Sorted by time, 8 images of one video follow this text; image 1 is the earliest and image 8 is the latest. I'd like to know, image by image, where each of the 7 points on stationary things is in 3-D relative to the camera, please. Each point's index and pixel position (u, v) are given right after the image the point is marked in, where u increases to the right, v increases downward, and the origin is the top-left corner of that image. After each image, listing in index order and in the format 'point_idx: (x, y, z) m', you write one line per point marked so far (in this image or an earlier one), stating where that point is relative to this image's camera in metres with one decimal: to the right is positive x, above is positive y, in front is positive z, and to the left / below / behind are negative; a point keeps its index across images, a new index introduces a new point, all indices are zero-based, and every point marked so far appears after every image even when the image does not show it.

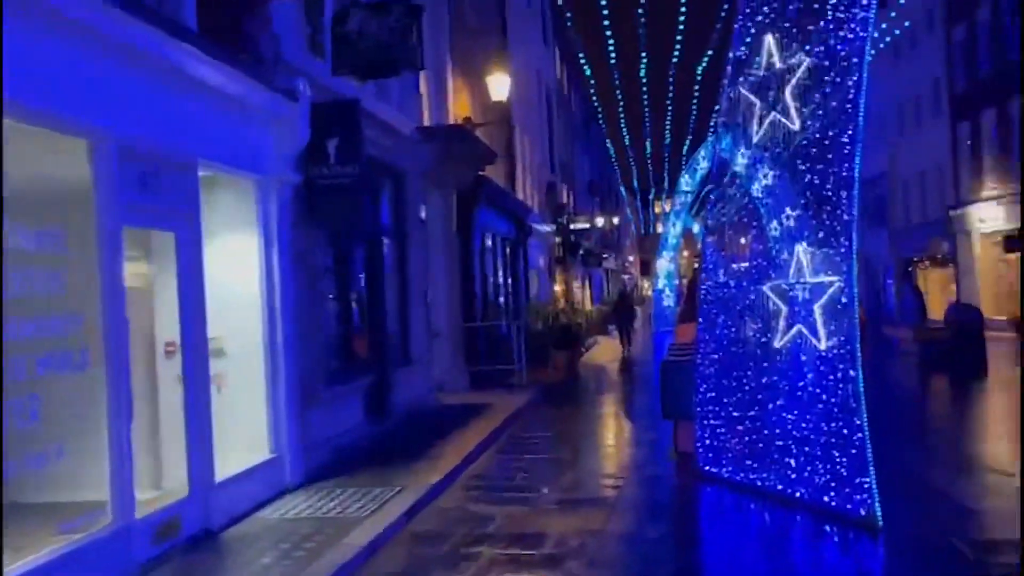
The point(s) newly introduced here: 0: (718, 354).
0: (+1.7, -0.5, +10.5) m
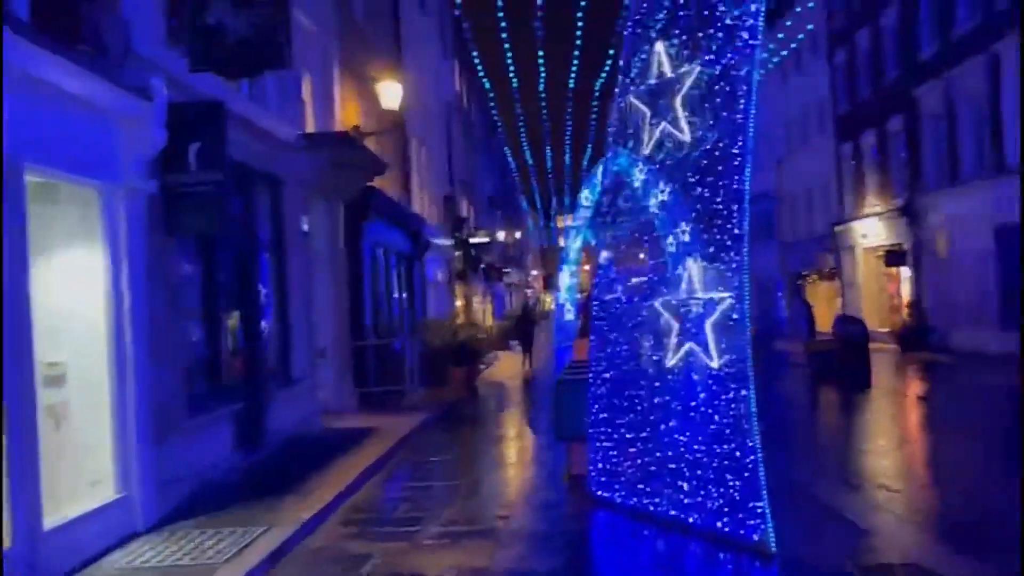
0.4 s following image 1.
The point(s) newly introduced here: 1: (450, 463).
0: (+0.8, -0.7, +9.7) m
1: (-0.7, -2.0, +13.5) m
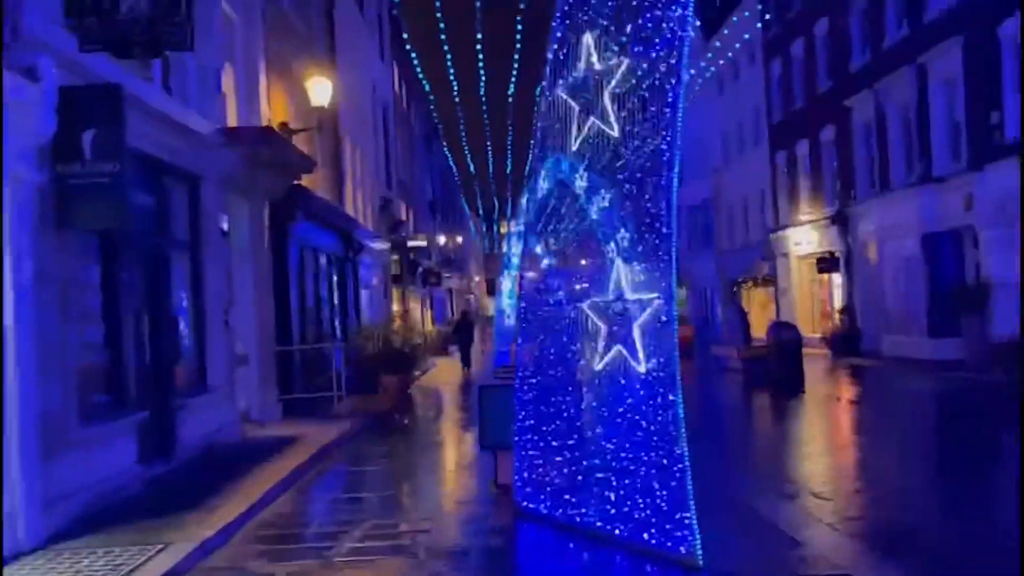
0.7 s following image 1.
0: (+0.2, -0.7, +9.5) m
1: (-1.5, -2.1, +13.3) m
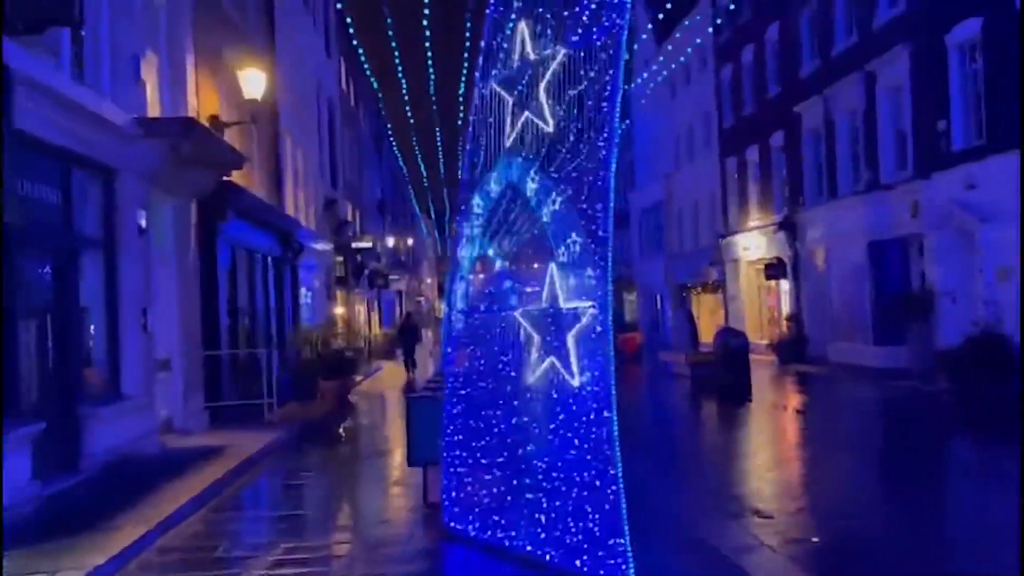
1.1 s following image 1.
0: (-0.4, -0.8, +9.0) m
1: (-2.2, -2.1, +12.7) m
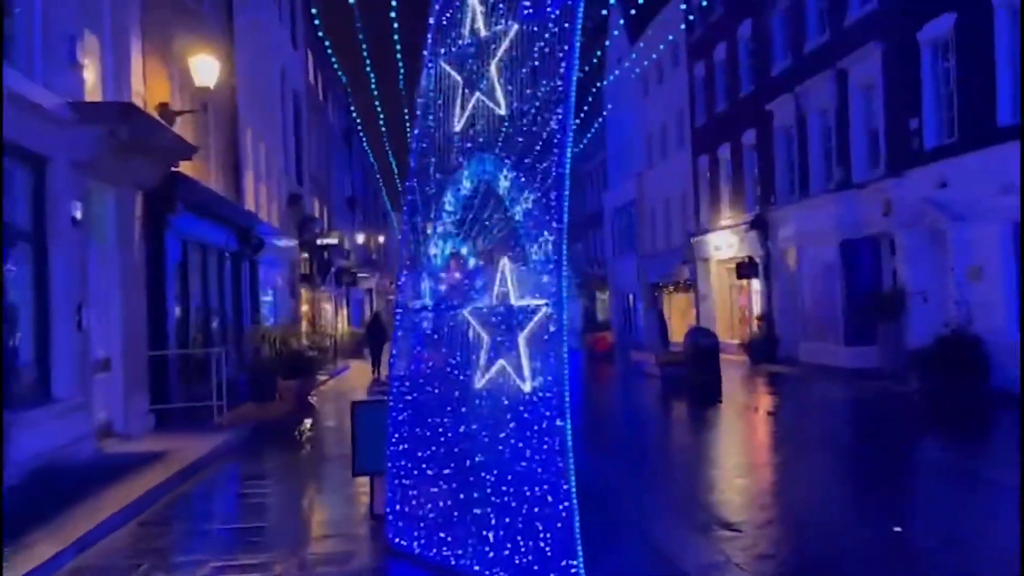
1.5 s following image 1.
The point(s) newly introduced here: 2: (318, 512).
0: (-0.7, -0.8, +8.4) m
1: (-2.7, -2.1, +12.1) m
2: (-1.7, -2.0, +11.0) m
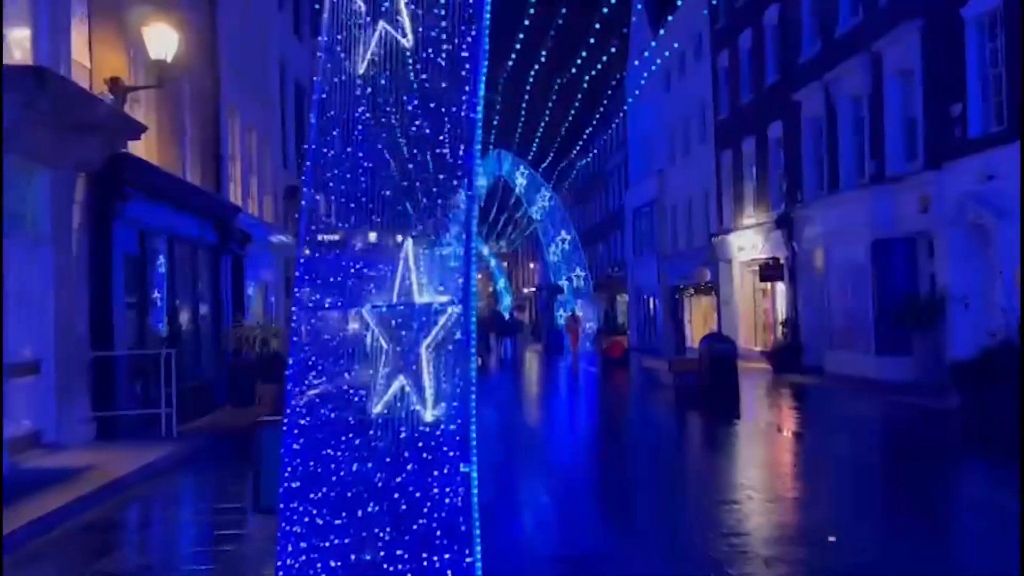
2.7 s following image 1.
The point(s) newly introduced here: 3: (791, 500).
0: (-1.1, -0.7, +6.5) m
1: (-3.0, -2.0, +10.2) m
2: (-2.1, -2.0, +9.0) m
3: (+3.0, -2.3, +13.3) m
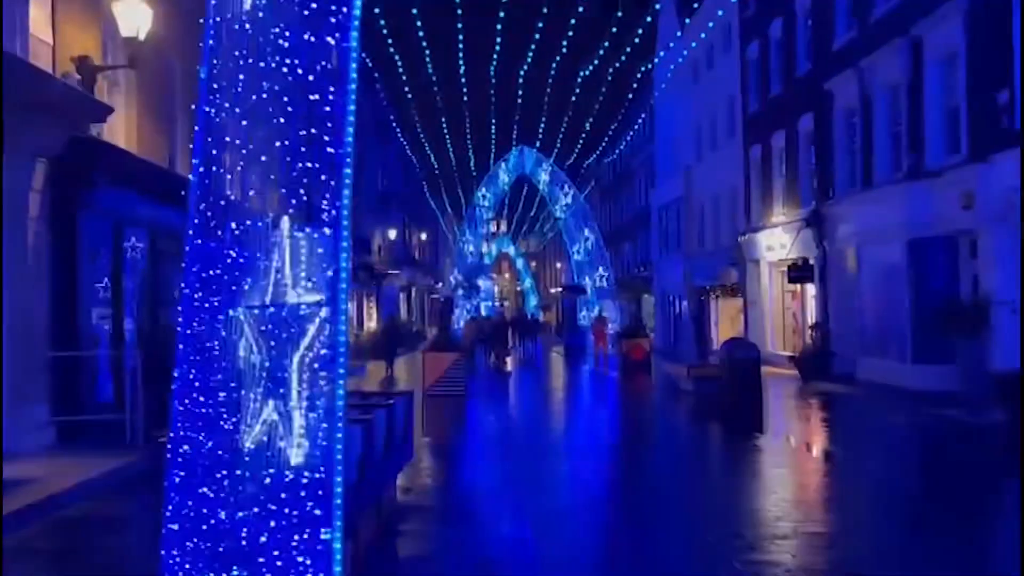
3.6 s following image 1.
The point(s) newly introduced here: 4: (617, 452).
0: (-1.4, -0.7, +5.1) m
1: (-3.2, -2.0, +8.8) m
2: (-2.3, -2.0, +7.7) m
3: (+2.9, -2.3, +11.8) m
4: (+1.6, -2.4, +17.2) m
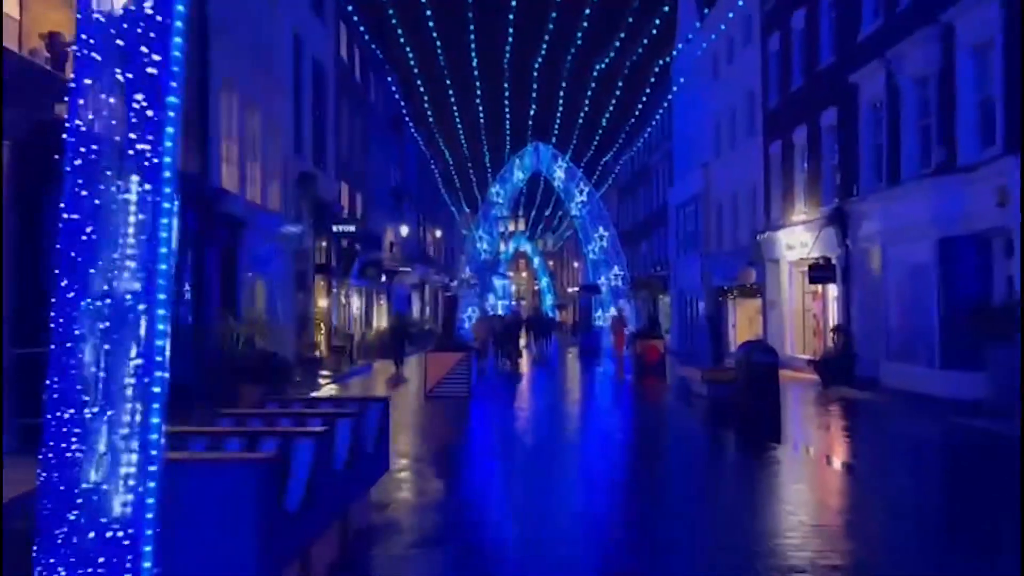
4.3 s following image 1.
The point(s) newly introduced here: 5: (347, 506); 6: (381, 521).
0: (-1.6, -0.7, +4.0) m
1: (-3.3, -1.9, +7.8) m
2: (-2.4, -1.9, +6.6) m
3: (+2.8, -2.3, +10.7) m
4: (+1.6, -2.4, +16.1) m
5: (-1.1, -1.5, +7.9) m
6: (-1.2, -2.1, +10.5) m
